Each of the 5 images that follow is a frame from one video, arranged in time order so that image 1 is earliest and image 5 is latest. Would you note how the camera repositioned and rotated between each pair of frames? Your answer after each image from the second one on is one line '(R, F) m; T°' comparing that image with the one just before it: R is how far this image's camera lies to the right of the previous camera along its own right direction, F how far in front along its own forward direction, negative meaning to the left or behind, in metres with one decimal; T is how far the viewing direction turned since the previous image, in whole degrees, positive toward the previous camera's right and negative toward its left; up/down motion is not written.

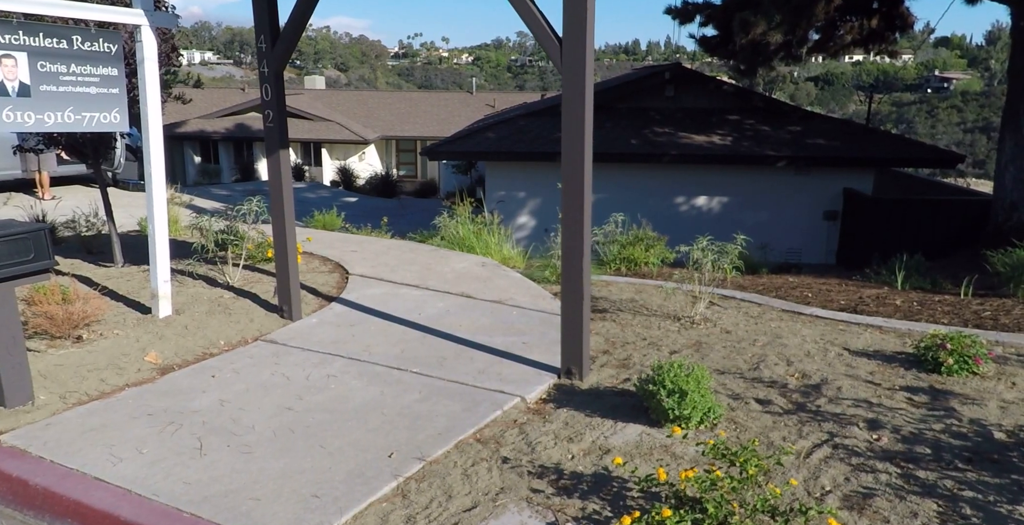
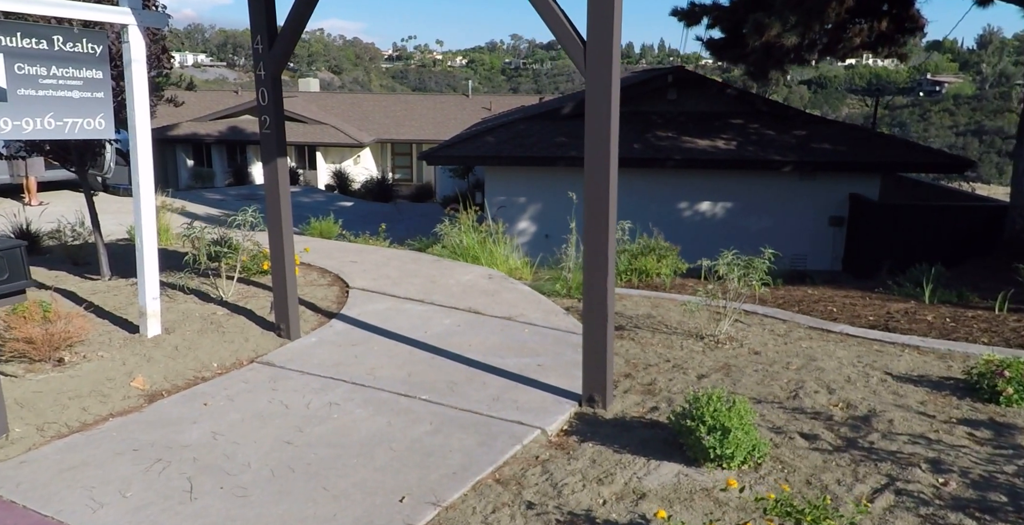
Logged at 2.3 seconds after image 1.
(-0.1, +0.4) m; 0°
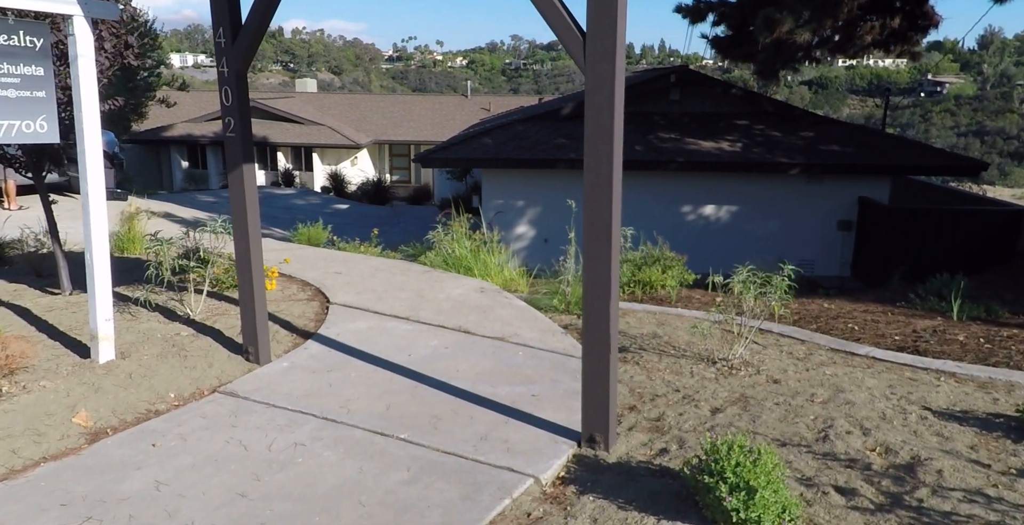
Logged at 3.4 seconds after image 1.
(+0.1, +0.5) m; 0°
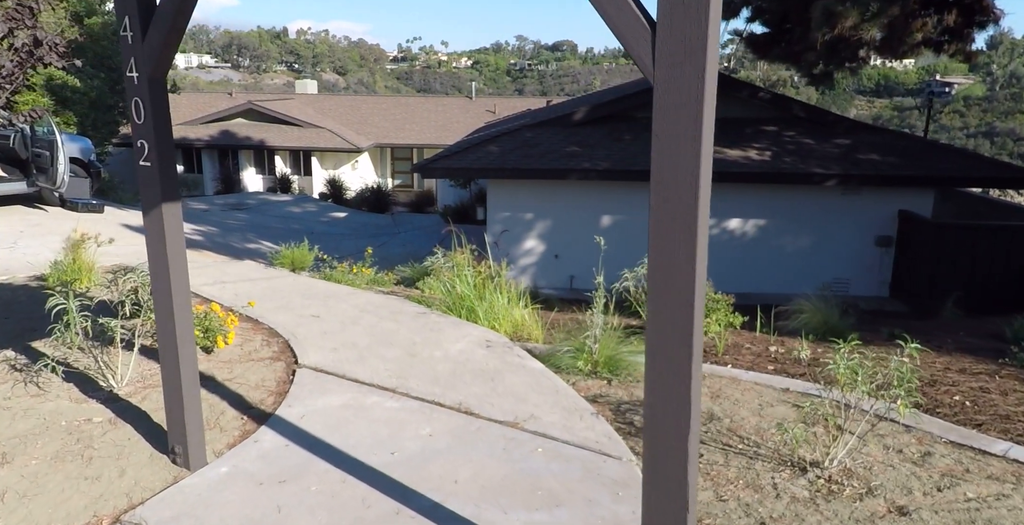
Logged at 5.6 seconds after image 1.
(-0.1, +1.3) m; 0°
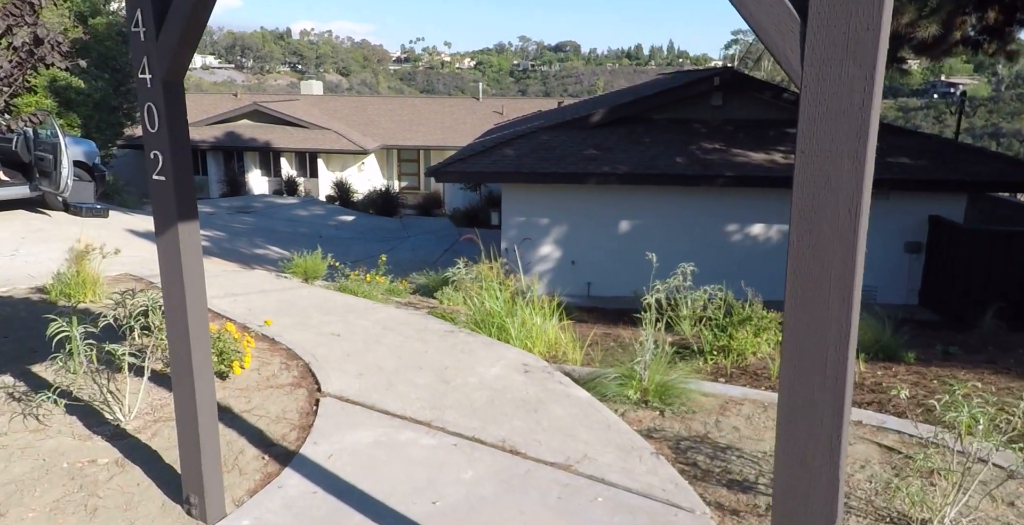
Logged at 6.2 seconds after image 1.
(-0.3, +0.4) m; 0°
